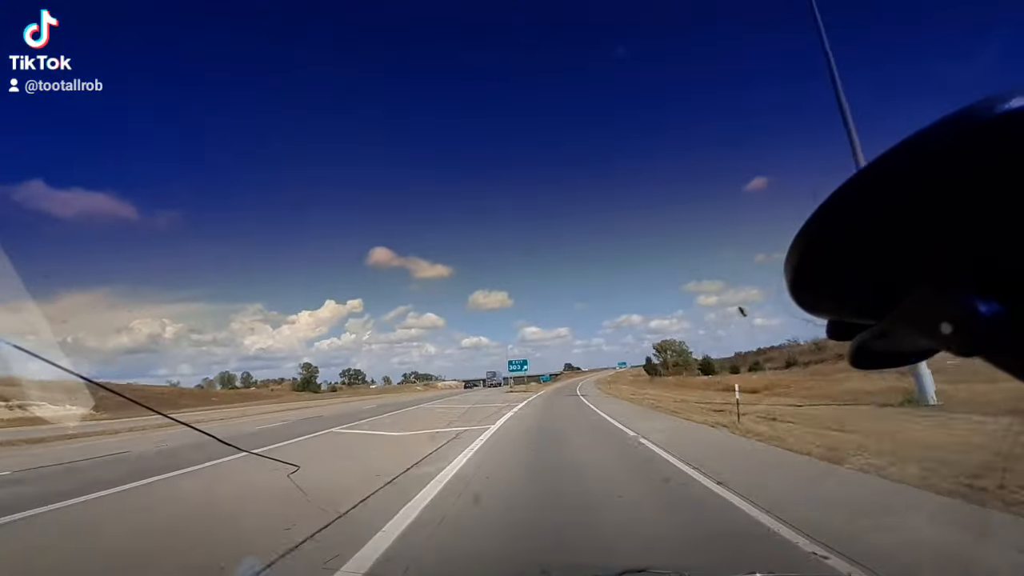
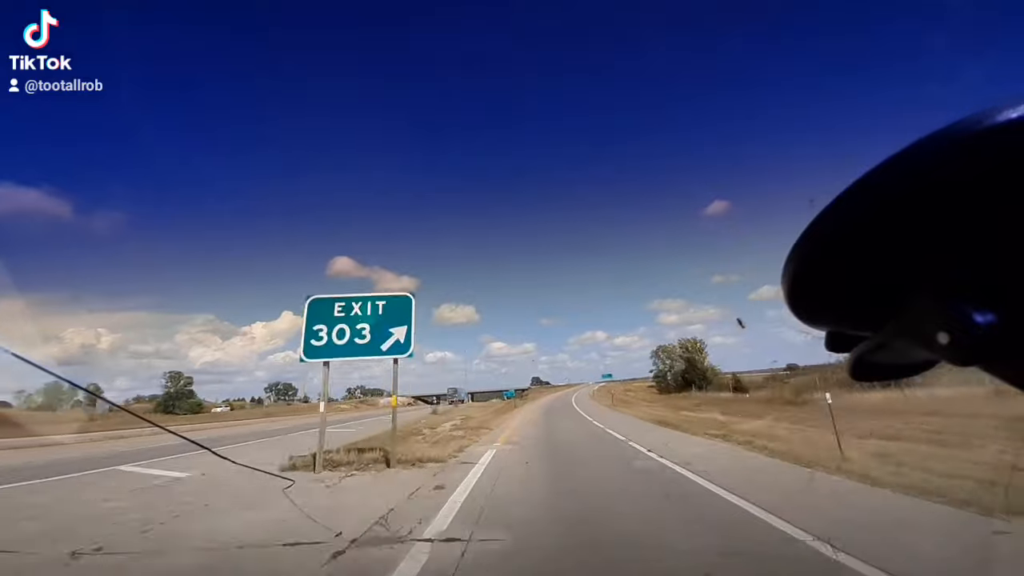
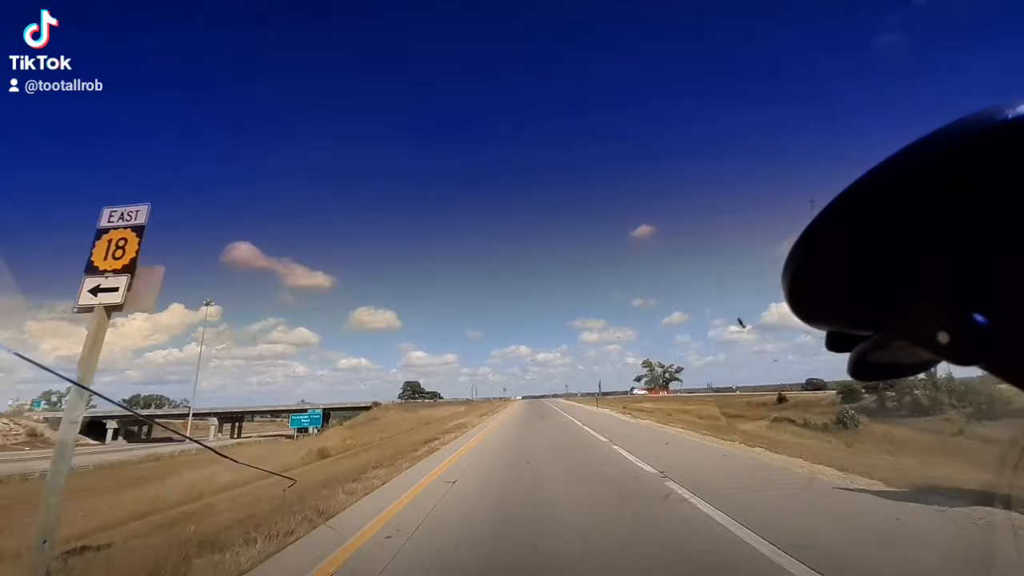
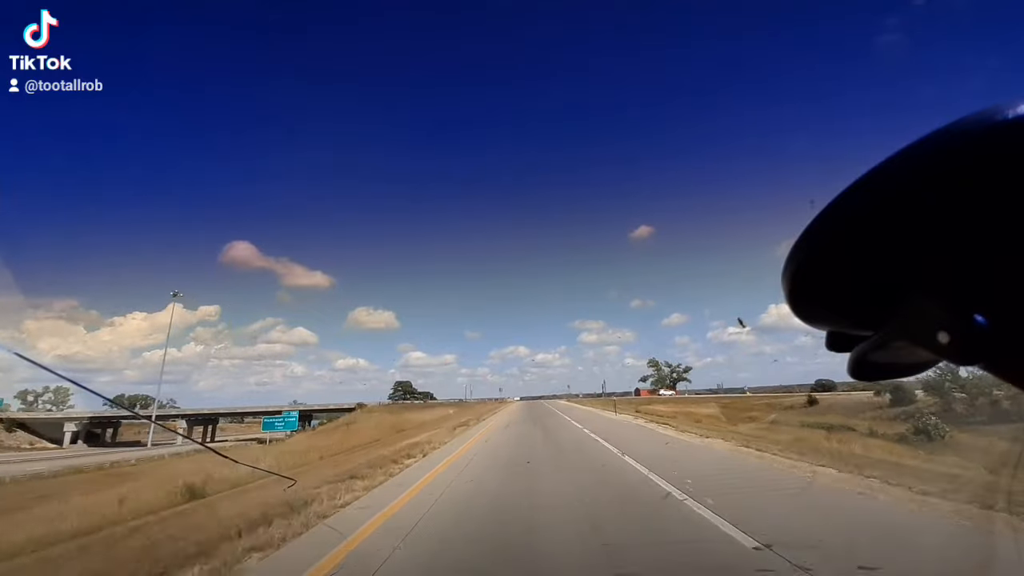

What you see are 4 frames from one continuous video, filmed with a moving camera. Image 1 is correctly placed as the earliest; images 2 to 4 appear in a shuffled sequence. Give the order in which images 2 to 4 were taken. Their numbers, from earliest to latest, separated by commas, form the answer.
2, 3, 4
